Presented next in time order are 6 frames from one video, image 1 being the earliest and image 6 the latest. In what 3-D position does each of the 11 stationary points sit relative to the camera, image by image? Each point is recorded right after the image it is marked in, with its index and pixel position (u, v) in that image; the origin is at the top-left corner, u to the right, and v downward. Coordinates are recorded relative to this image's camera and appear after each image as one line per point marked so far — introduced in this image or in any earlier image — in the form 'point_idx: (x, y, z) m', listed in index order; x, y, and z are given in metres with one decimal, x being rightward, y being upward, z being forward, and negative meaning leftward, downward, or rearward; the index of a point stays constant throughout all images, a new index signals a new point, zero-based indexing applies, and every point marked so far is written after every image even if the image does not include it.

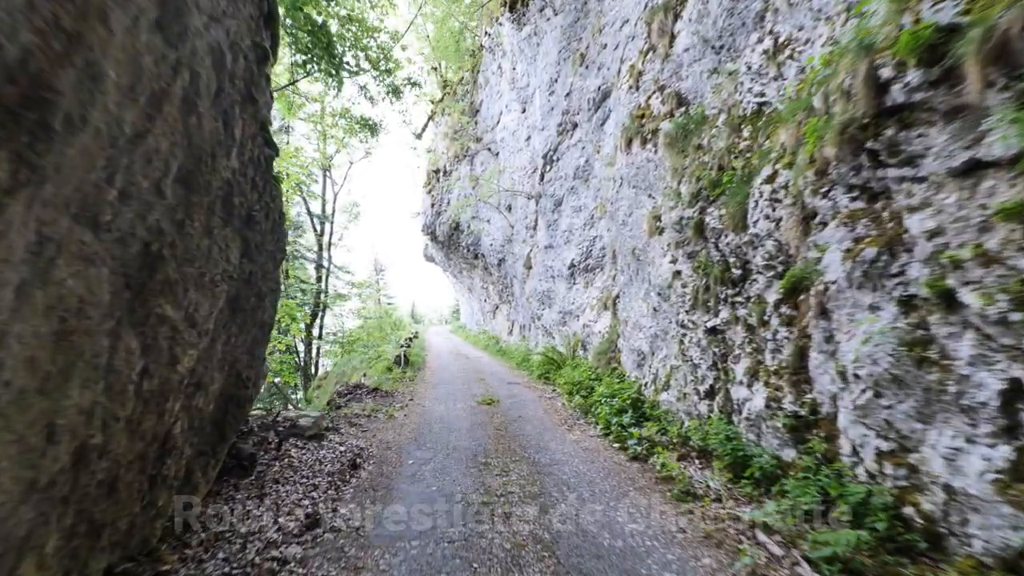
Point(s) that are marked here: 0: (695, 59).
0: (+3.1, +3.9, +8.6) m
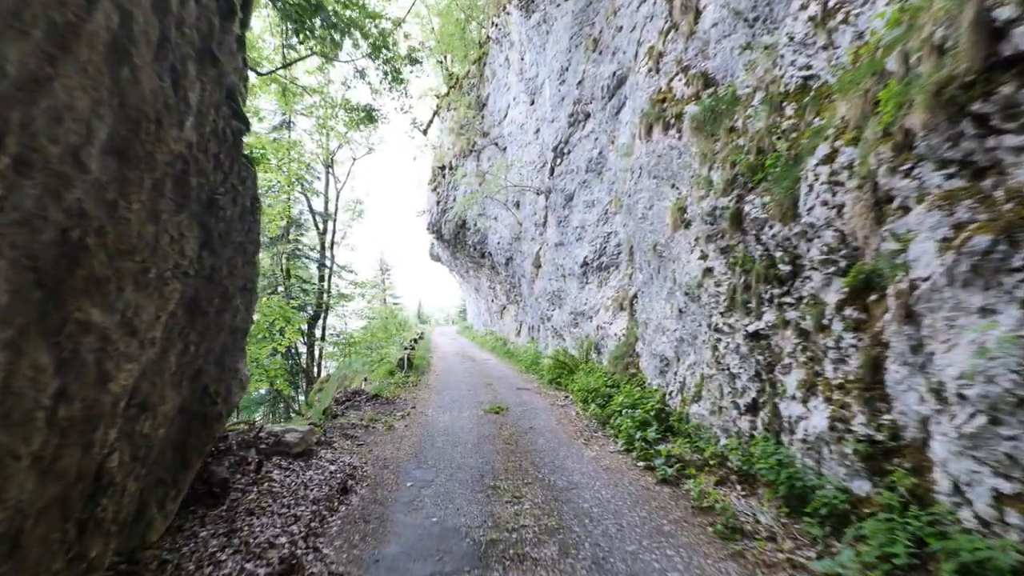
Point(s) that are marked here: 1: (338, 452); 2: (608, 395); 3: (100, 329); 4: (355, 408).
0: (+3.3, +4.0, +7.8) m
1: (-2.3, -2.2, +6.6) m
2: (+1.7, -1.9, +9.0) m
3: (-2.3, -0.2, +2.8) m
4: (-3.0, -2.3, +9.6) m
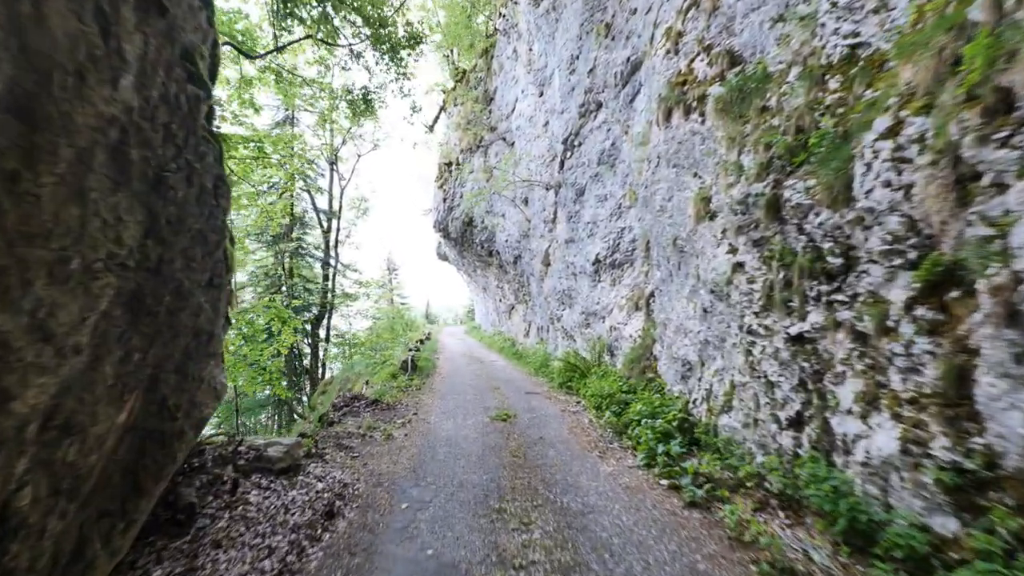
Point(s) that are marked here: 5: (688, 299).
0: (+3.4, +4.0, +7.1) m
1: (-2.2, -2.1, +6.0) m
2: (+1.9, -1.9, +8.3) m
3: (-2.3, -0.2, +2.2) m
4: (-2.9, -2.3, +9.0) m
5: (+2.7, -0.2, +7.6) m
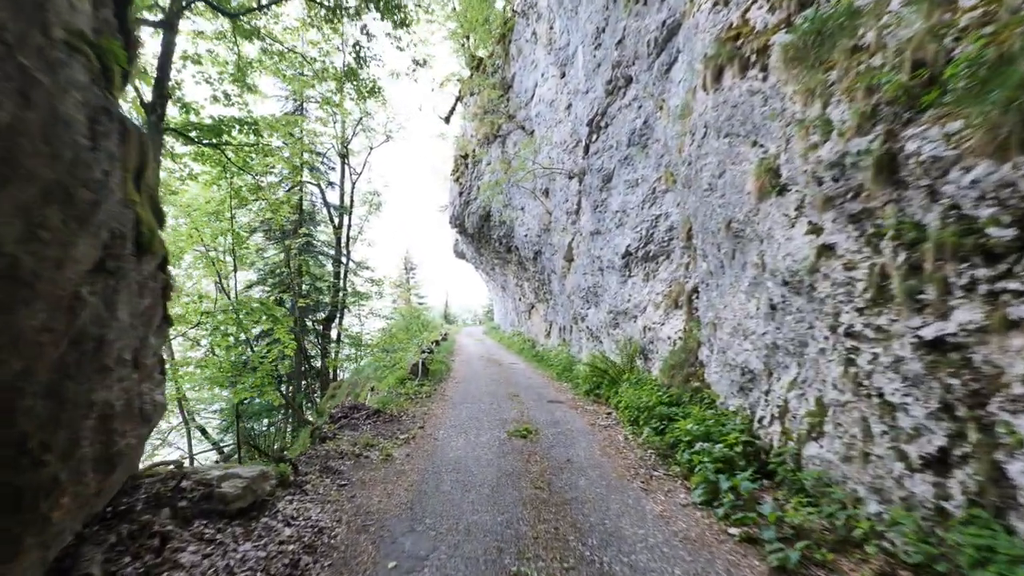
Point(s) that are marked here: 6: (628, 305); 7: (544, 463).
0: (+3.6, +4.1, +5.7) m
1: (-2.0, -2.0, +4.8) m
2: (+2.2, -1.8, +7.0) m
3: (-2.2, -0.1, +1.0) m
4: (-2.5, -2.2, +7.9) m
5: (+2.9, -0.1, +6.2) m
6: (+2.6, -0.4, +11.5) m
7: (+0.4, -2.2, +6.2) m
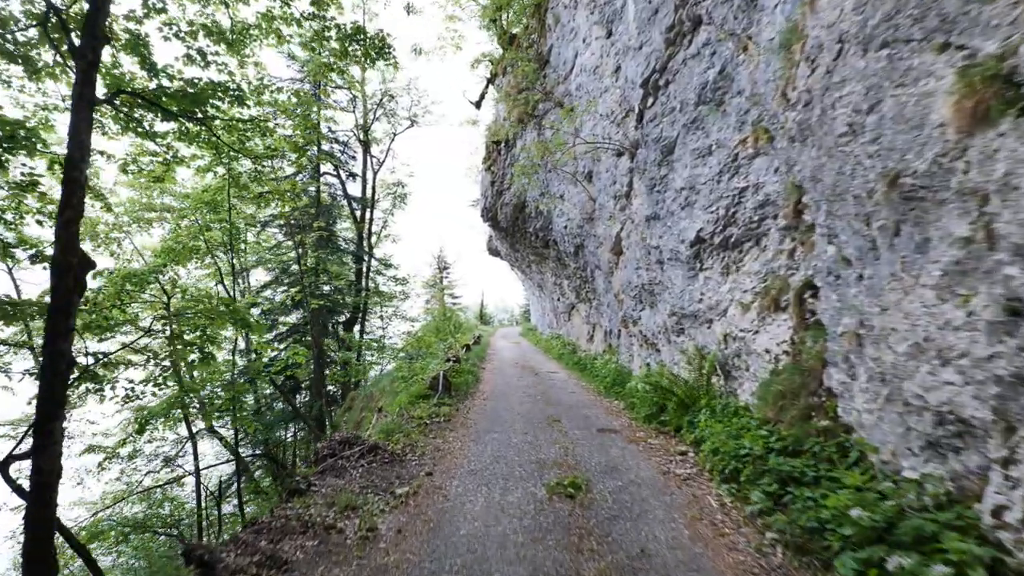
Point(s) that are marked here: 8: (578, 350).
0: (+3.9, +4.2, +3.2) m
1: (-1.7, -2.0, +2.7) m
2: (+2.6, -1.7, +4.6) m
3: (-2.3, -0.1, -1.0) m
4: (-2.1, -2.2, +5.8) m
5: (+3.2, 0.0, +3.7) m
6: (+3.4, -0.3, +9.1) m
7: (+0.7, -2.1, +4.0) m
8: (+2.5, -2.4, +19.2) m
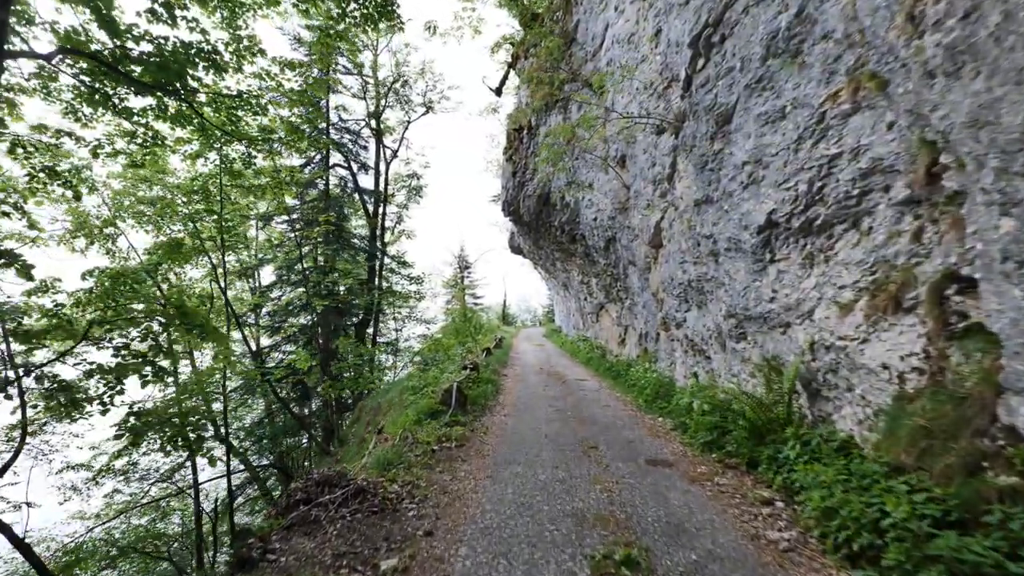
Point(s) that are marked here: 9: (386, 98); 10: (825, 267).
0: (+4.0, +4.2, +1.5) m
1: (-1.6, -2.0, +1.2) m
2: (+2.7, -1.7, +2.9) m
3: (-2.3, 0.0, -2.5) m
4: (-1.8, -2.1, +4.3) m
5: (+3.4, +0.1, +2.0) m
6: (+3.7, -0.3, +7.3) m
7: (+0.9, -2.1, +2.3) m
8: (+3.3, -2.3, +17.5) m
9: (-4.4, +6.6, +17.5) m
10: (+3.9, +0.3, +6.2) m
